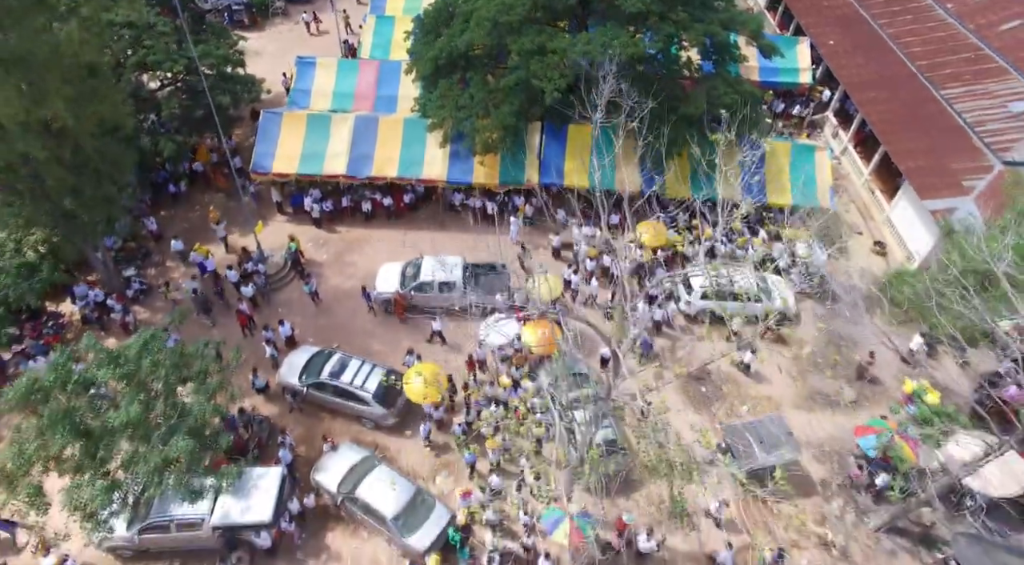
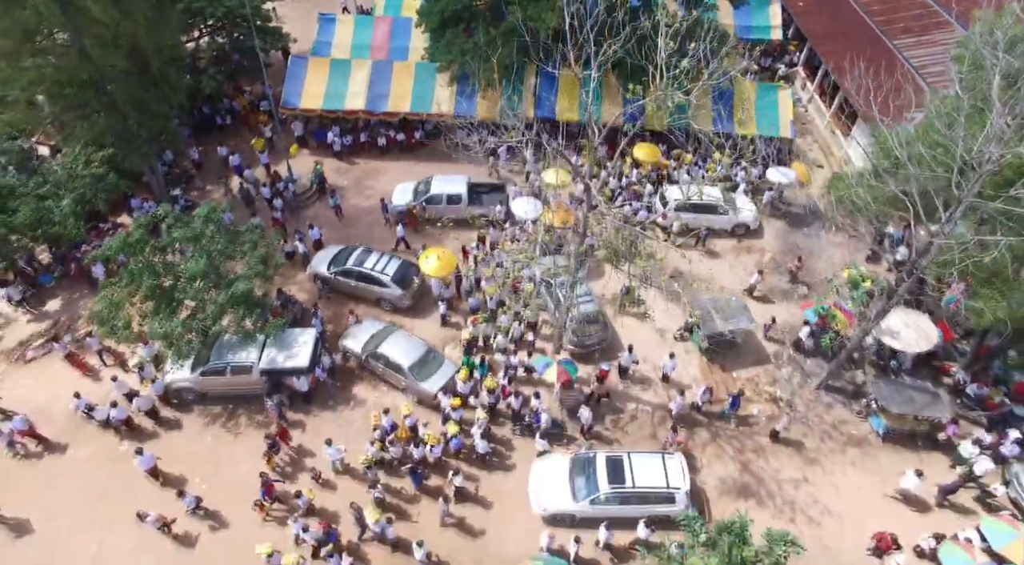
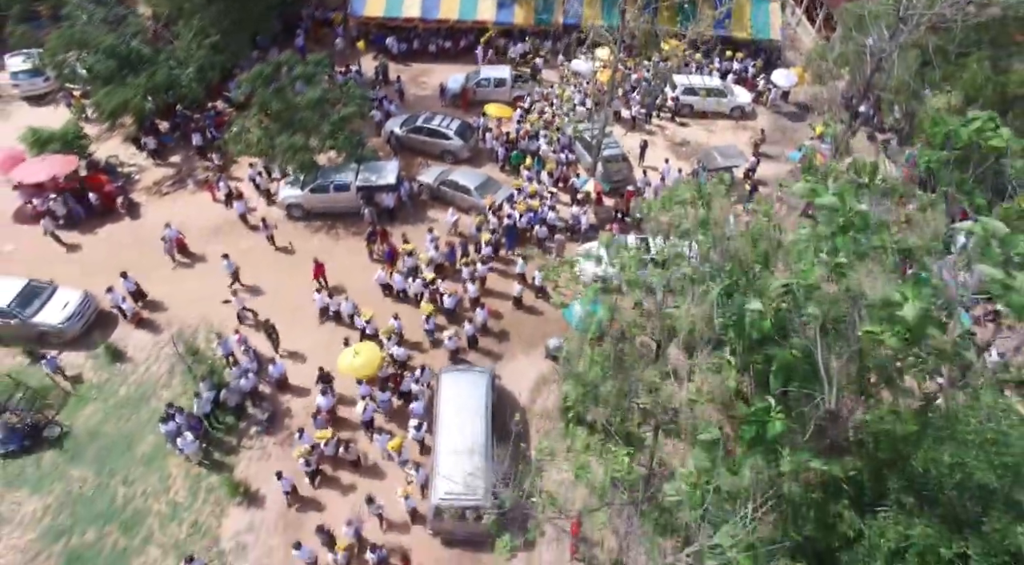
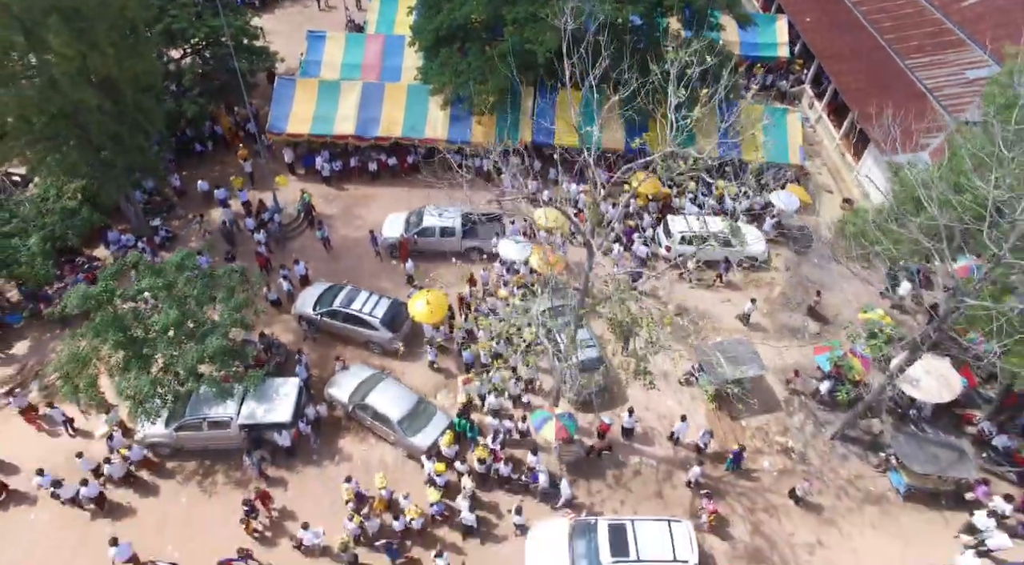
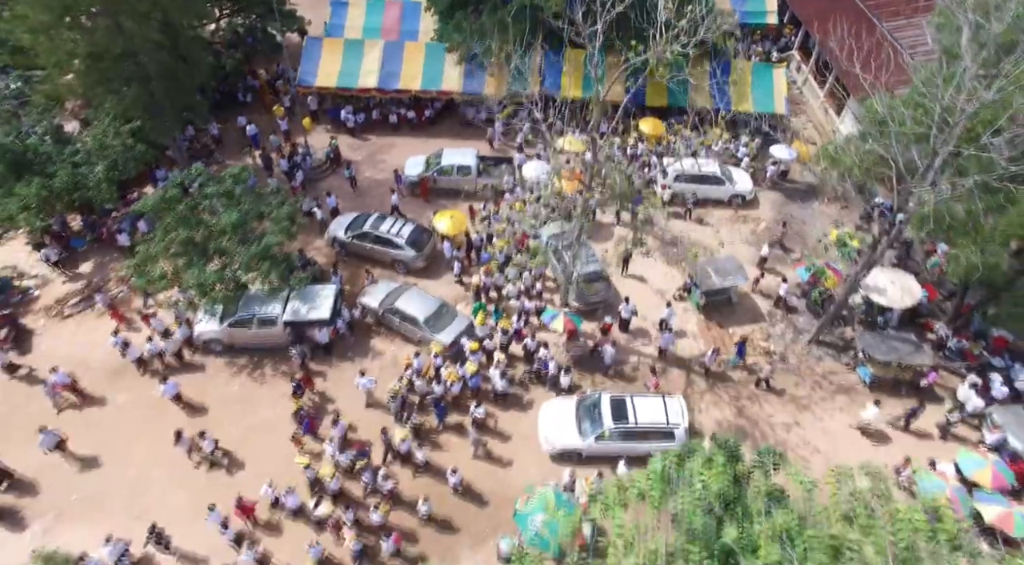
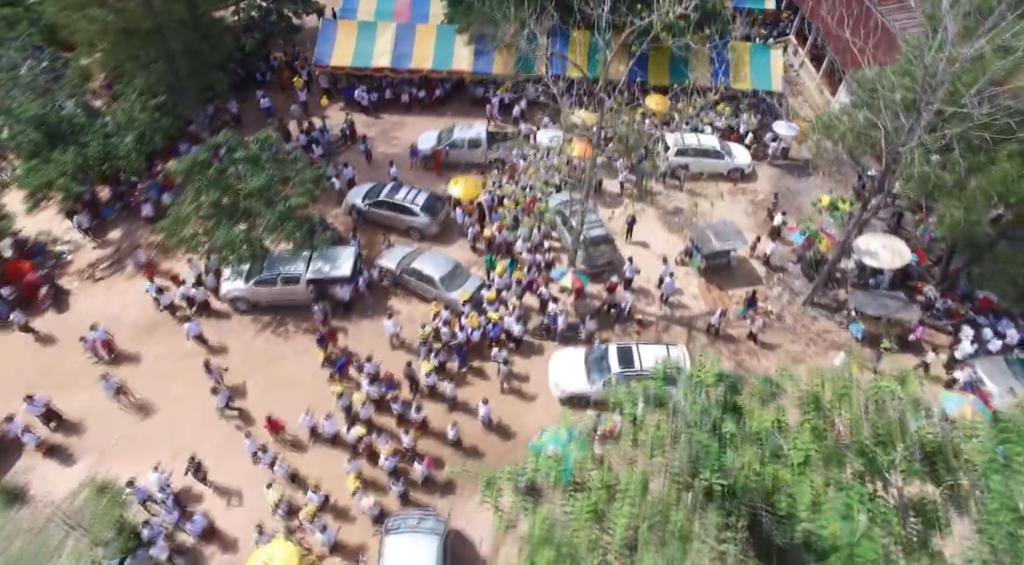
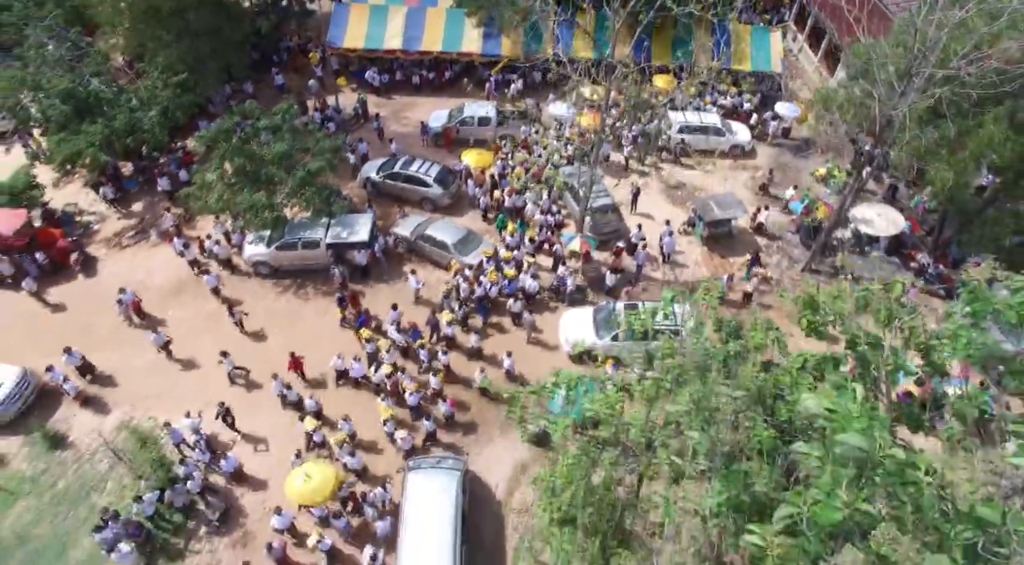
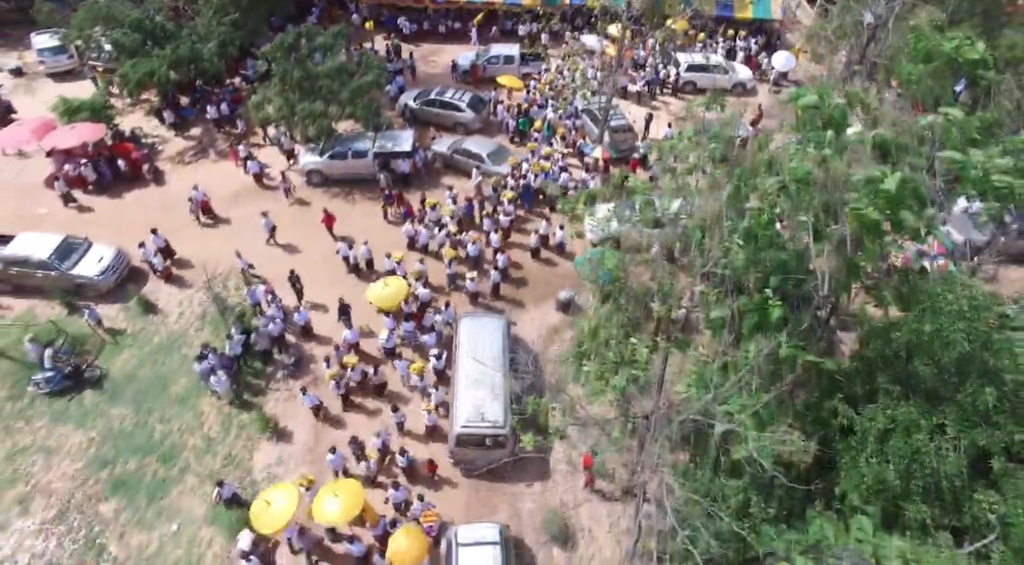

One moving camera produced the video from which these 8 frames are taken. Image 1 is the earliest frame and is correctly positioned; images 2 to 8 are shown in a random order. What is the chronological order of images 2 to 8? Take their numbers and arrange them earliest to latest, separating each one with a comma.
4, 2, 5, 6, 7, 3, 8
